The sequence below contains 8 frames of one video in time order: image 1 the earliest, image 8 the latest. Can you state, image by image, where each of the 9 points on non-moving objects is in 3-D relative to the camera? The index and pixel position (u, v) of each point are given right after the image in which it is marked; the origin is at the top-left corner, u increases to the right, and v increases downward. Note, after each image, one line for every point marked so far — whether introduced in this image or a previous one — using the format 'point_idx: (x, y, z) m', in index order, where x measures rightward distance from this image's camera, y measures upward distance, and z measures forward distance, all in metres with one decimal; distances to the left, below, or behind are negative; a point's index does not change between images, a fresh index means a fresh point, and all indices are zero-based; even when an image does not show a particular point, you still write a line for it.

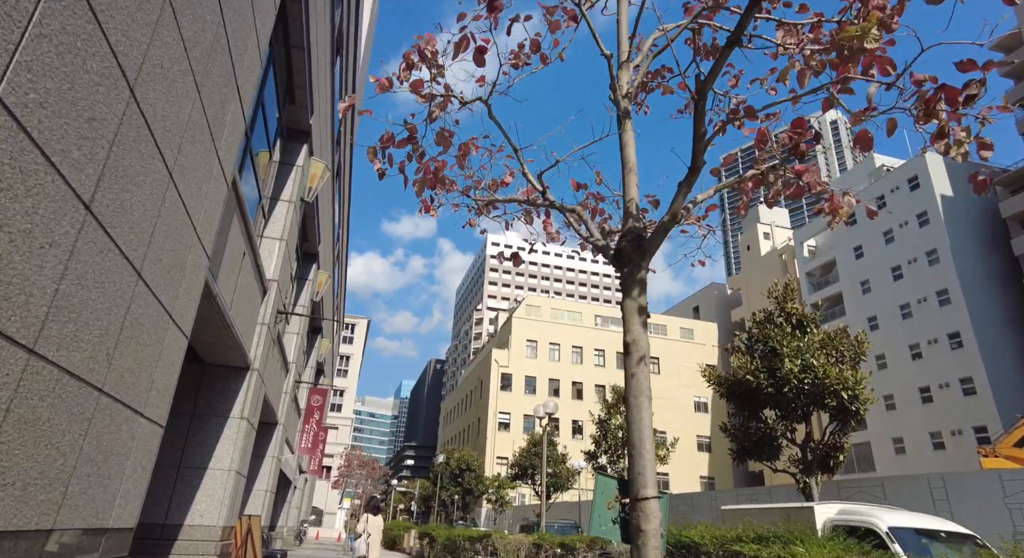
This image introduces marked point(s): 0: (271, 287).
0: (-4.0, -0.1, +10.0) m
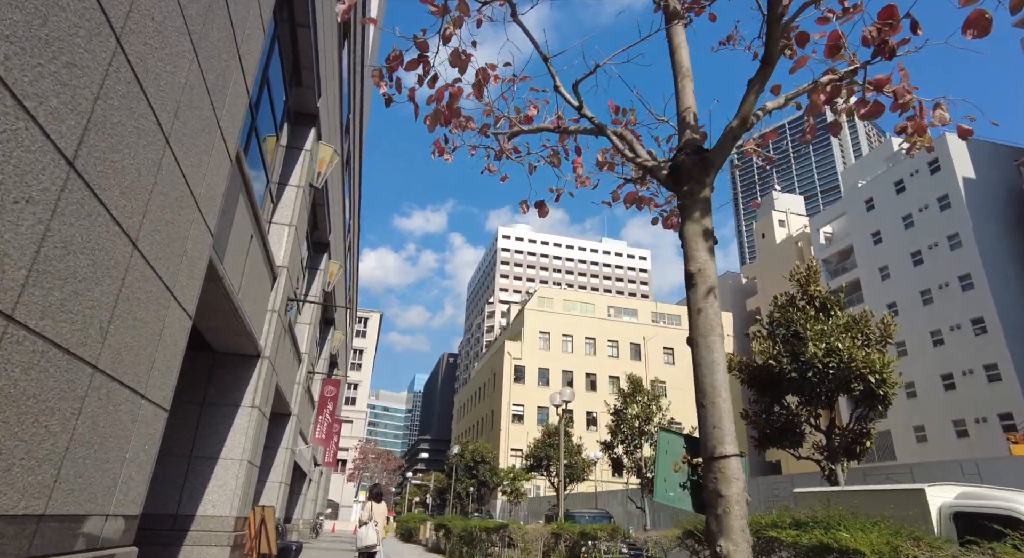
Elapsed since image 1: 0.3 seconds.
0: (-3.8, +0.1, +9.8) m
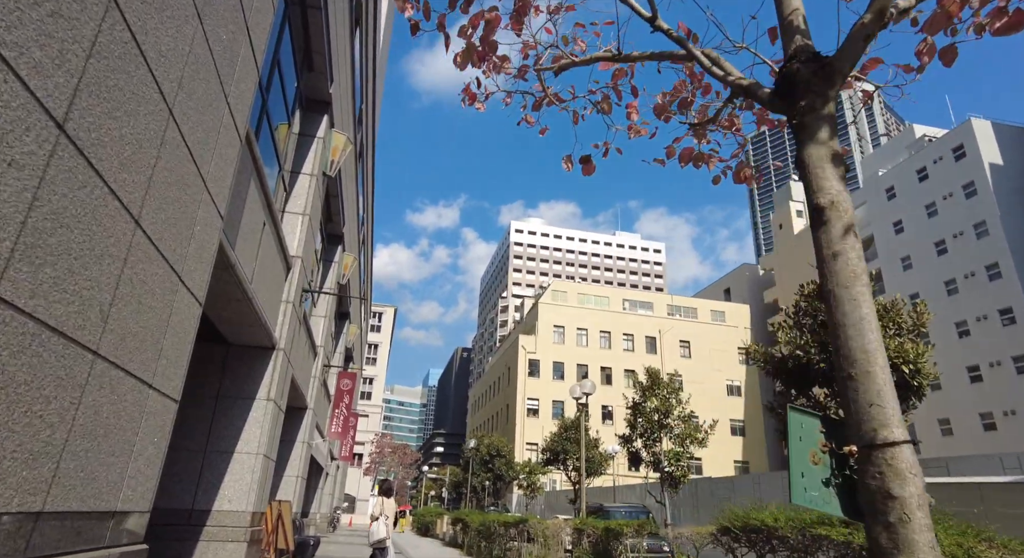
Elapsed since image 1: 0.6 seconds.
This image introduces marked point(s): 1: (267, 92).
0: (-3.4, +0.2, +9.6) m
1: (-2.9, +2.2, +7.2) m
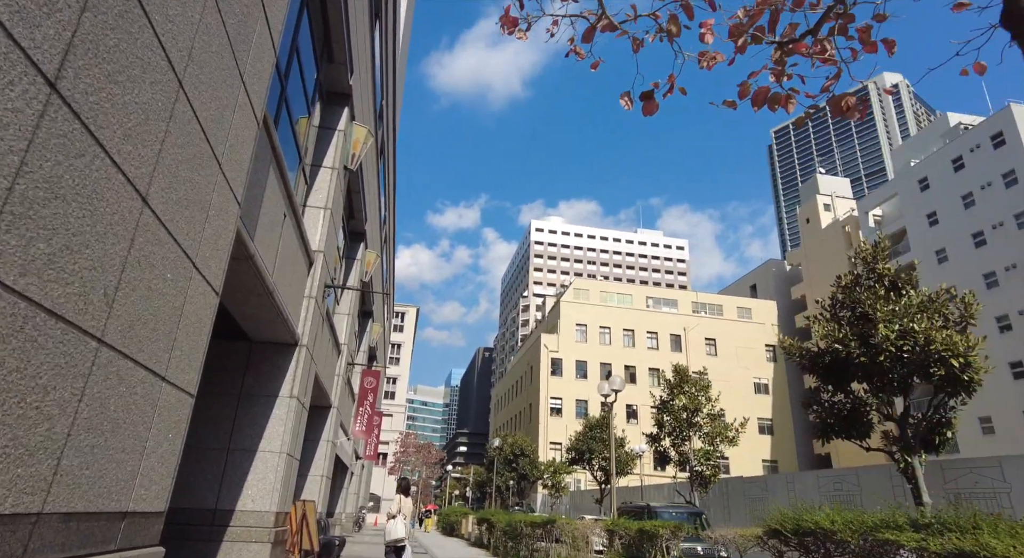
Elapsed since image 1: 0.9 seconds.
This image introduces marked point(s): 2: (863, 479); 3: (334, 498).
0: (-3.0, +0.3, +9.4) m
1: (-2.6, +2.3, +7.0) m
2: (+9.3, -5.3, +15.9) m
3: (-5.2, -6.4, +17.7) m
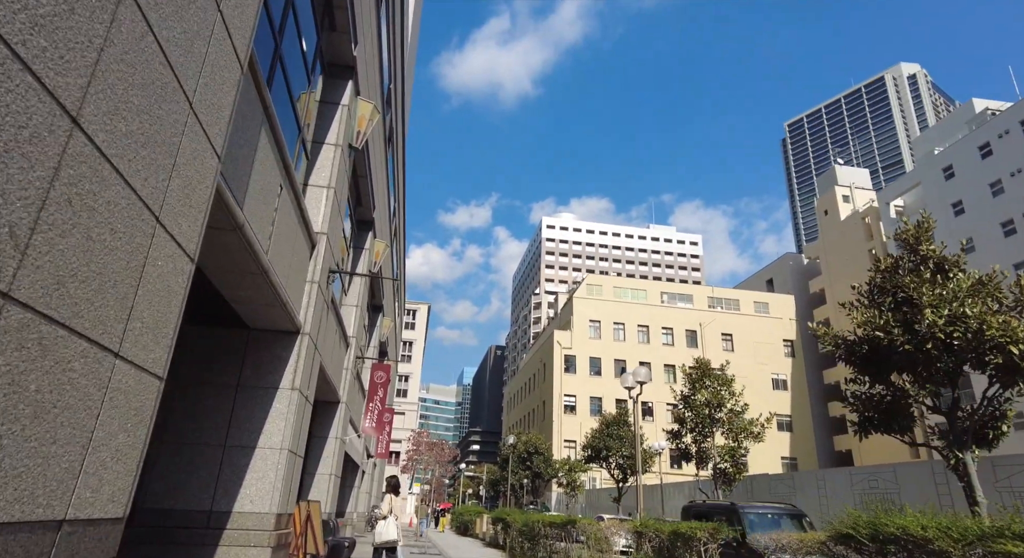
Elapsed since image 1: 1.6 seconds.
0: (-2.8, +0.6, +8.7) m
1: (-2.4, +2.5, +6.3) m
2: (+9.7, -4.9, +15.1) m
3: (-4.7, -6.2, +17.1) m
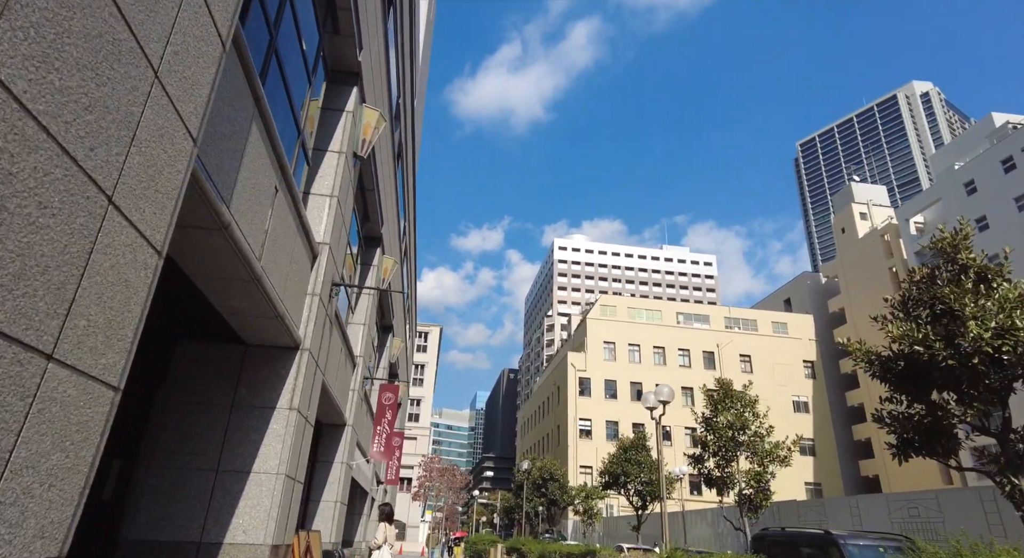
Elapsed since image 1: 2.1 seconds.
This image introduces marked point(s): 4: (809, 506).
0: (-2.6, +0.4, +8.3) m
1: (-2.3, +2.5, +5.9) m
2: (+10.1, -5.2, +14.1) m
3: (-4.3, -6.7, +16.4) m
4: (+9.2, -7.0, +18.7) m
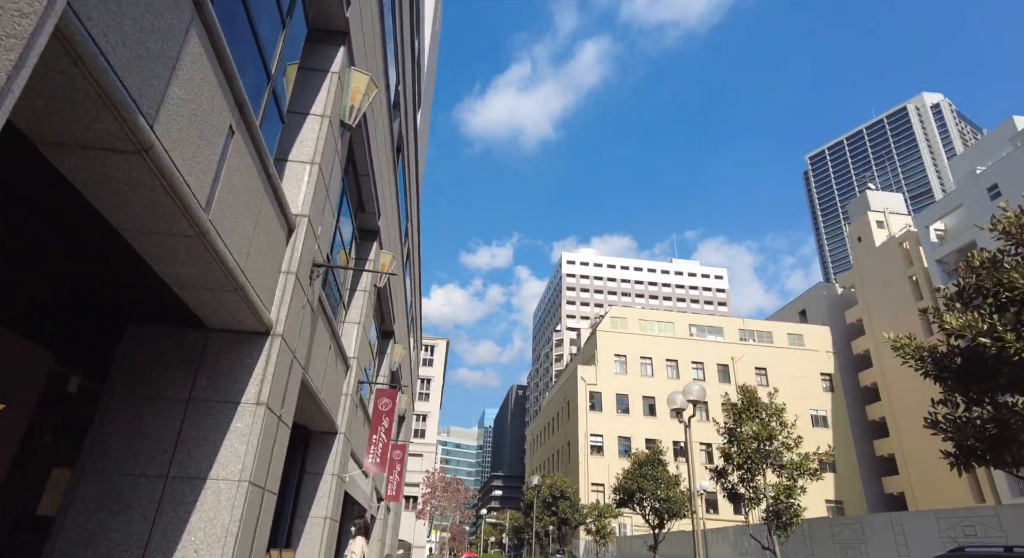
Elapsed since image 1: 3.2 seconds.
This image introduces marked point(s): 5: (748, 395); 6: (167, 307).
0: (-2.5, +0.6, +7.2) m
1: (-2.3, +2.8, +4.9) m
2: (+10.3, -5.1, +12.7) m
3: (-4.1, -6.6, +15.1) m
4: (+9.4, -7.0, +17.2) m
5: (+7.4, -3.6, +19.0) m
6: (-3.5, -0.3, +6.0) m
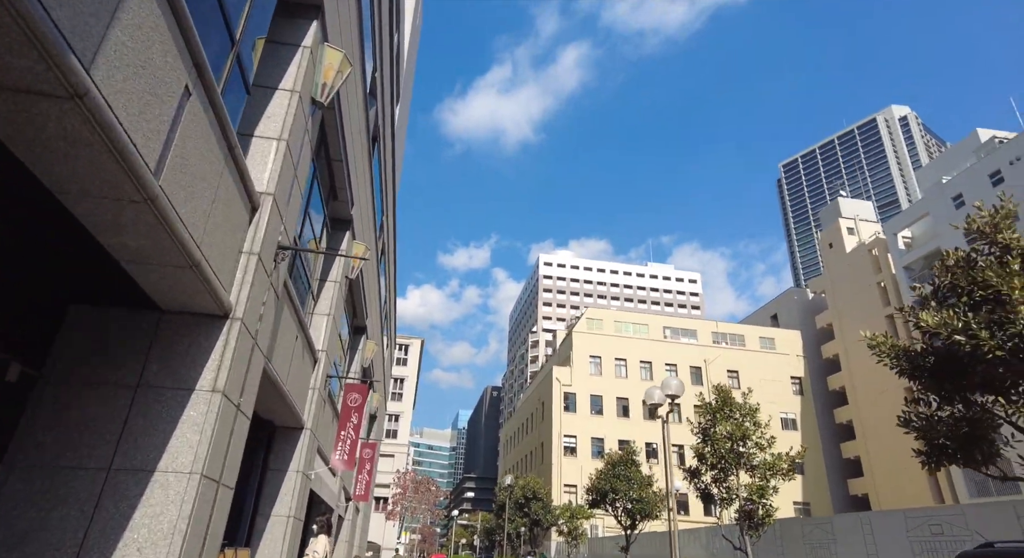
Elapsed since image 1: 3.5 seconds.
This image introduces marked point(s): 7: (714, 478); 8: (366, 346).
0: (-2.8, +0.8, +6.8) m
1: (-2.4, +3.0, +4.5) m
2: (+9.7, -5.1, +12.8) m
3: (-4.8, -6.4, +14.6) m
4: (+8.6, -7.0, +17.3) m
5: (+6.6, -3.6, +19.0) m
6: (-3.7, -0.1, +5.6) m
7: (+6.2, -6.1, +18.6) m
8: (-4.3, -2.0, +18.0) m
